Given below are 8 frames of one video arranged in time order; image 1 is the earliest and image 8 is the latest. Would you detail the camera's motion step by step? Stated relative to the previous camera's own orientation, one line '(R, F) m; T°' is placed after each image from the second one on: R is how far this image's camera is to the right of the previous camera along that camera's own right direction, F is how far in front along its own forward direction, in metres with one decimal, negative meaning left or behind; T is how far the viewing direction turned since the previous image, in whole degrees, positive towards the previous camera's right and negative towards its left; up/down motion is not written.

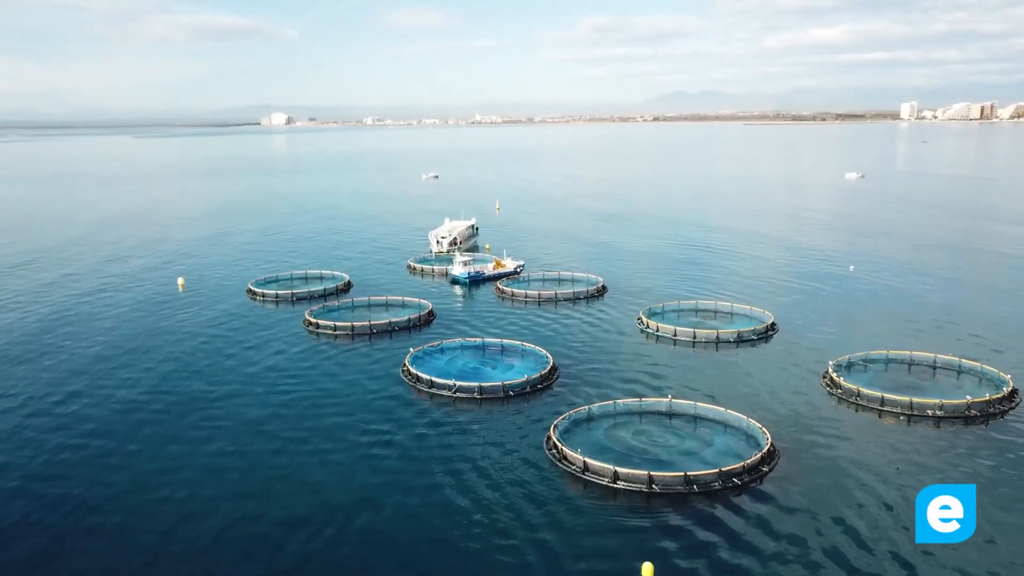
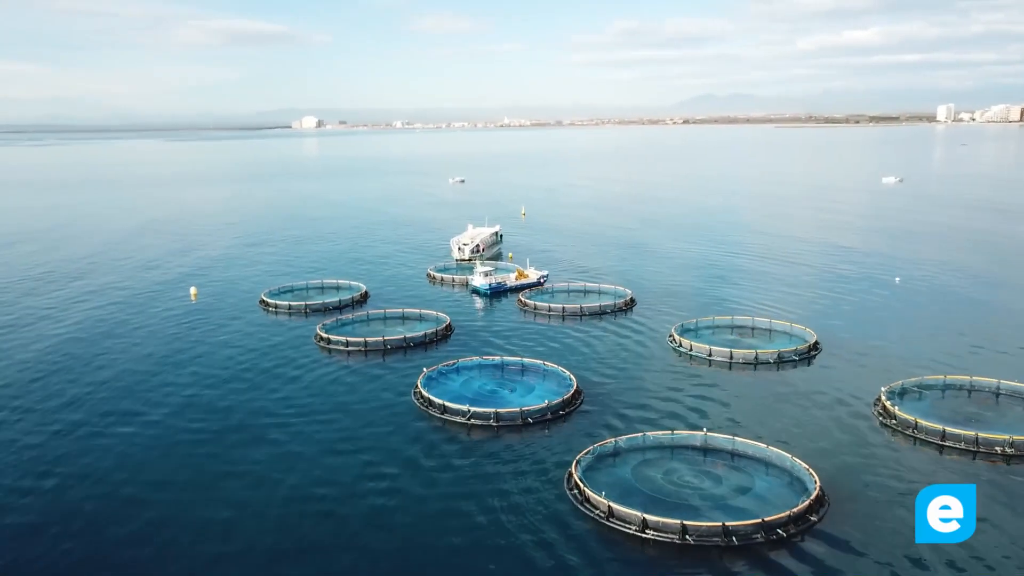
(+0.4, +3.4) m; -2°
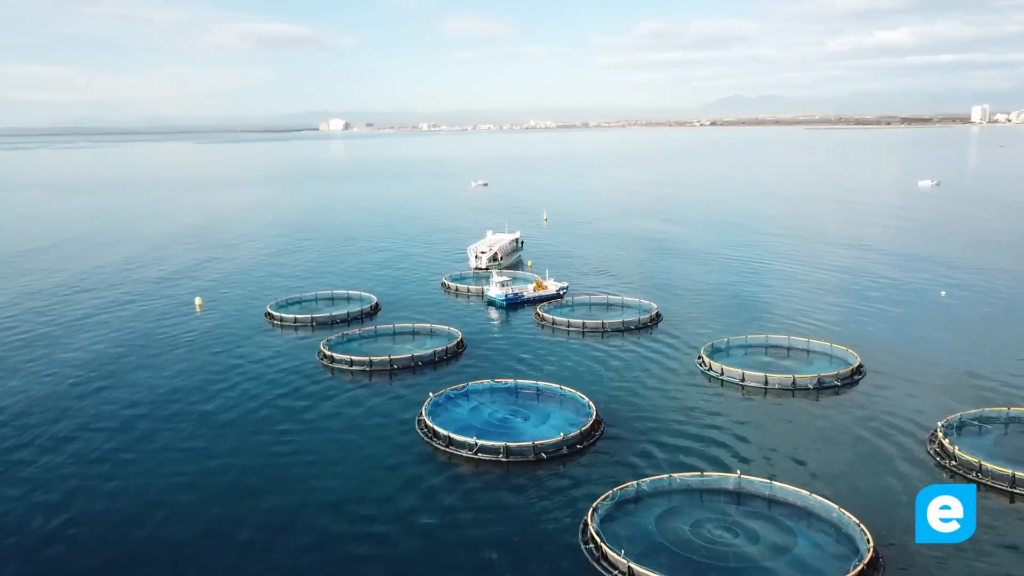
(+0.6, +3.7) m; -2°
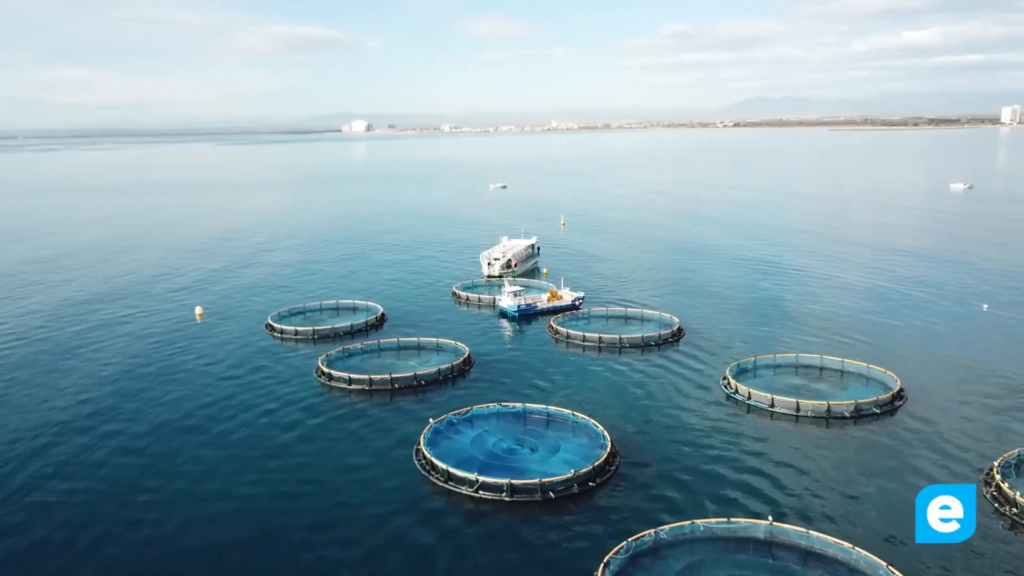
(+0.7, +3.4) m; -2°
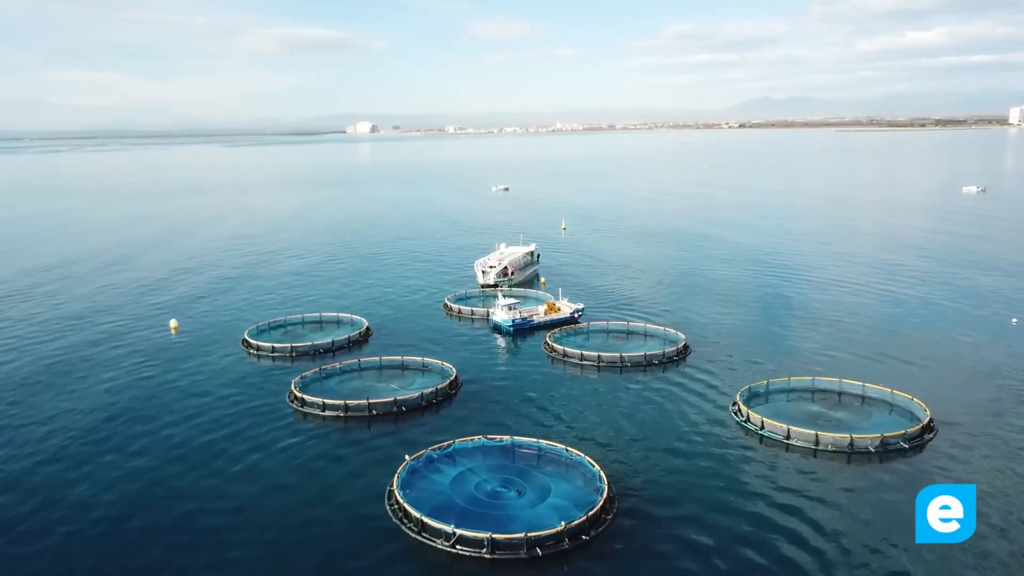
(+0.9, +4.1) m; 0°
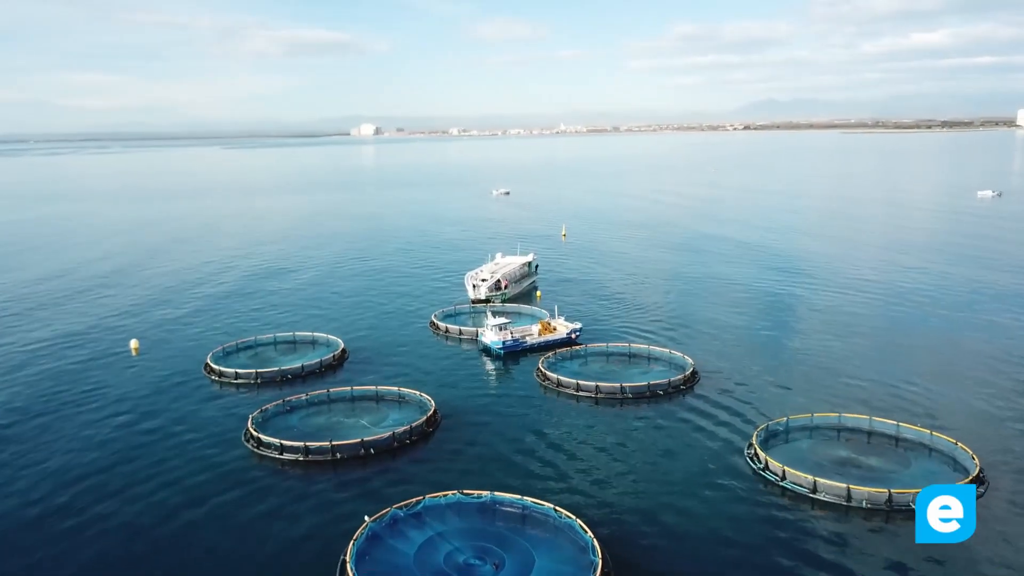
(+1.1, +5.3) m; 0°
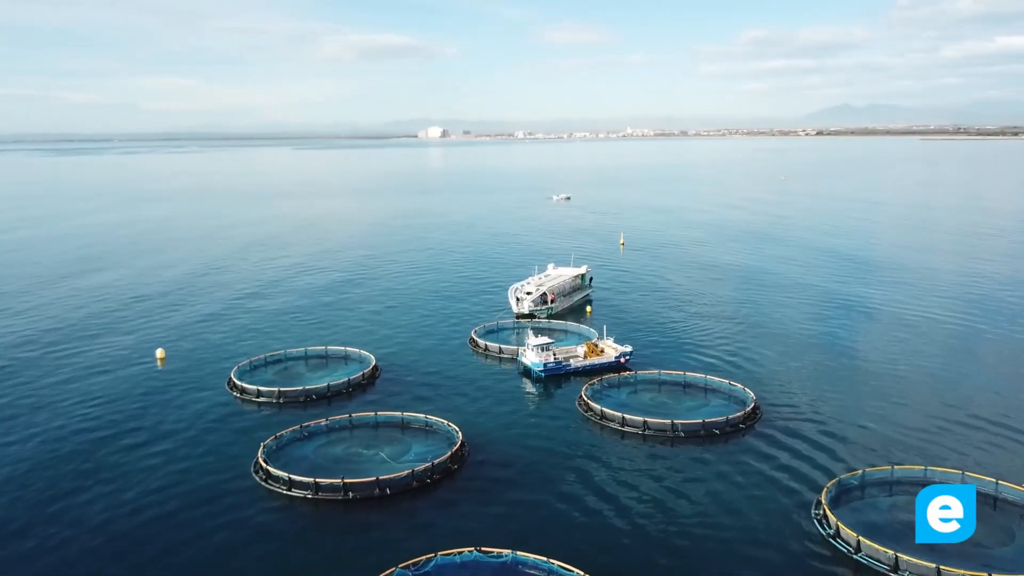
(+1.2, +4.1) m; -5°
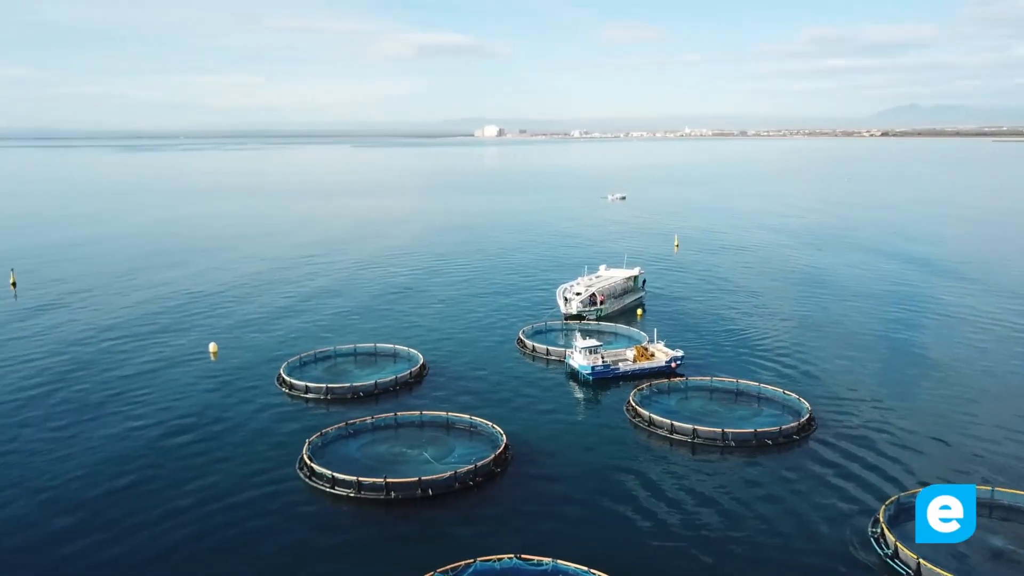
(+0.3, +0.6) m; -4°
